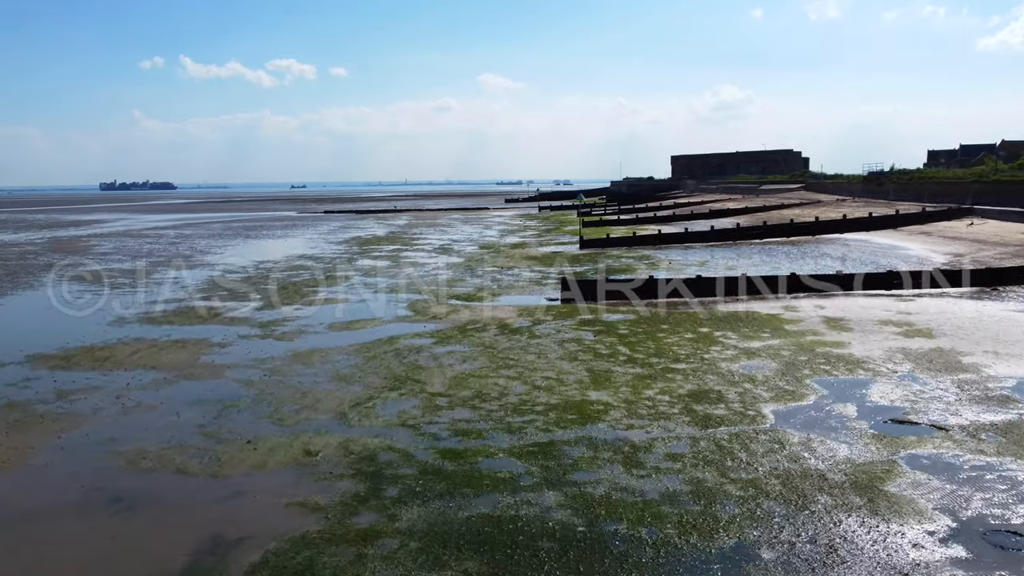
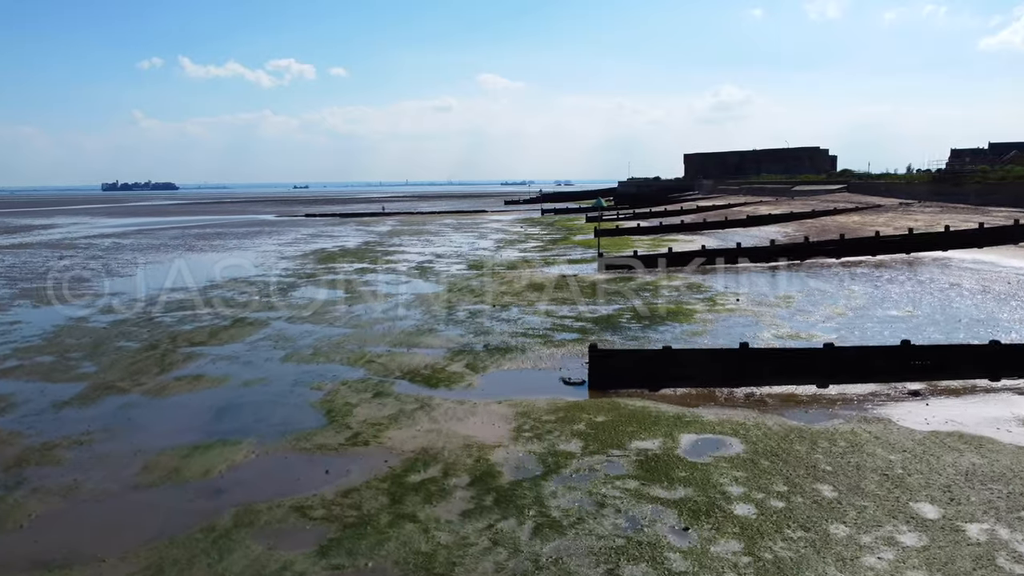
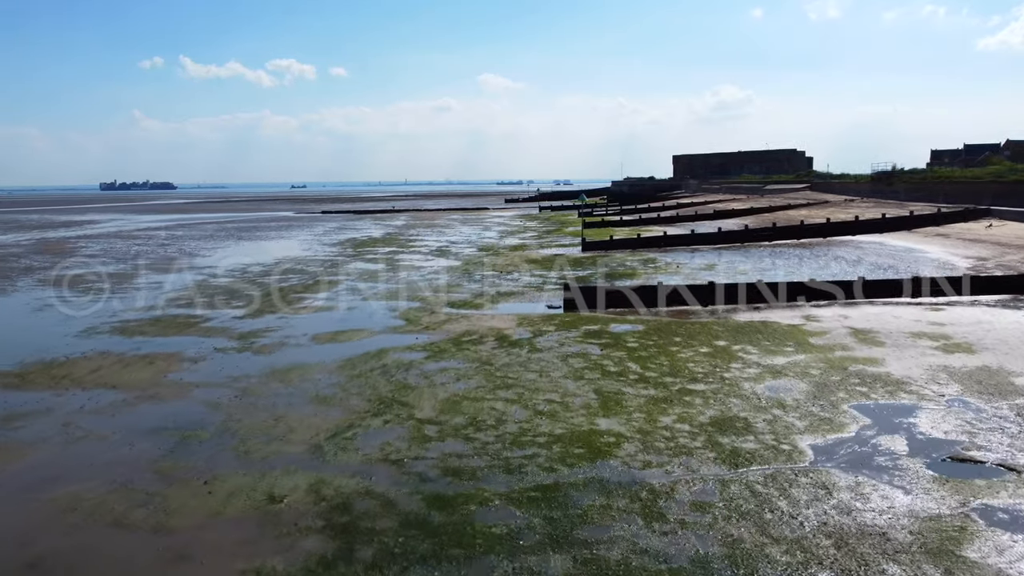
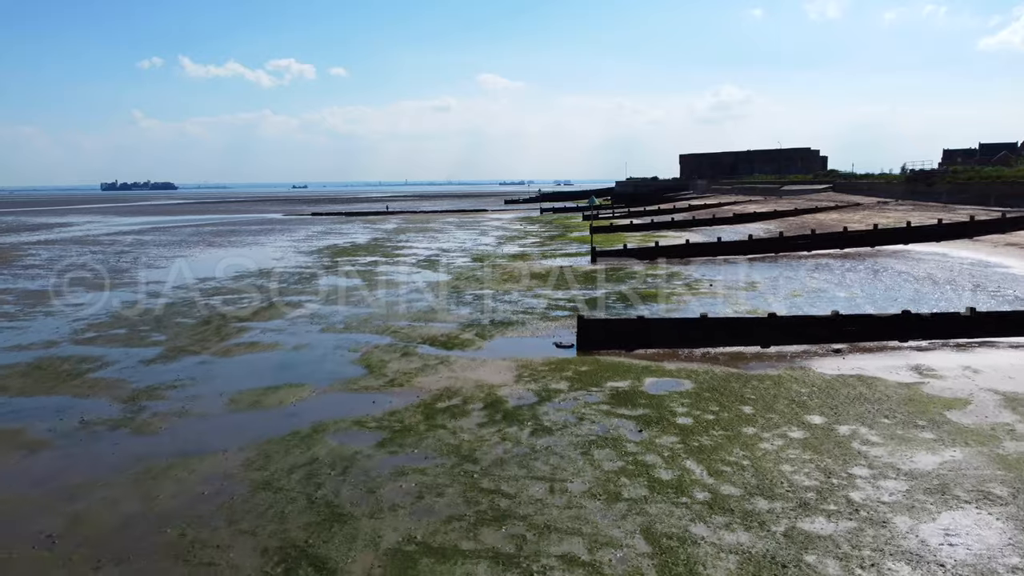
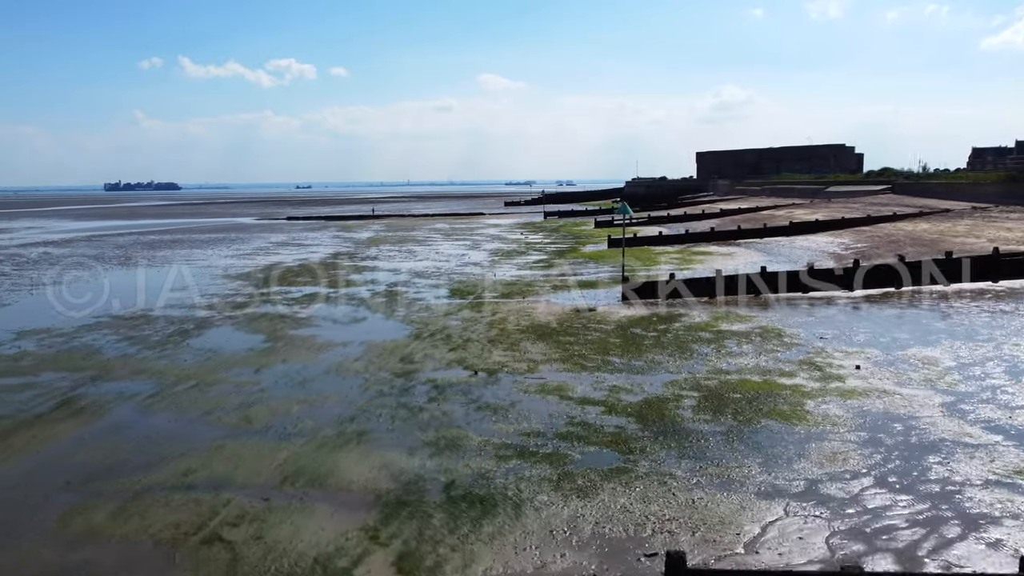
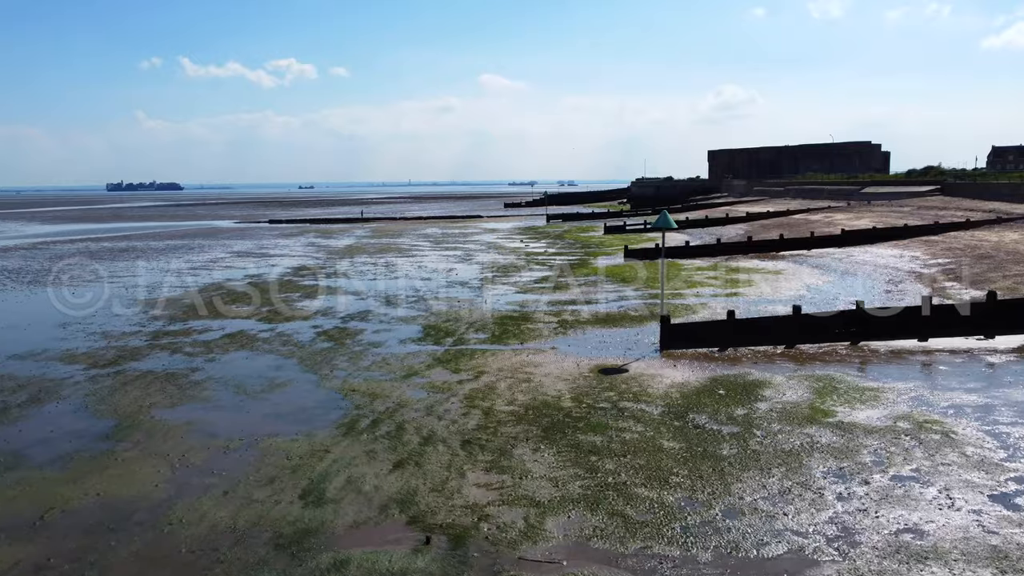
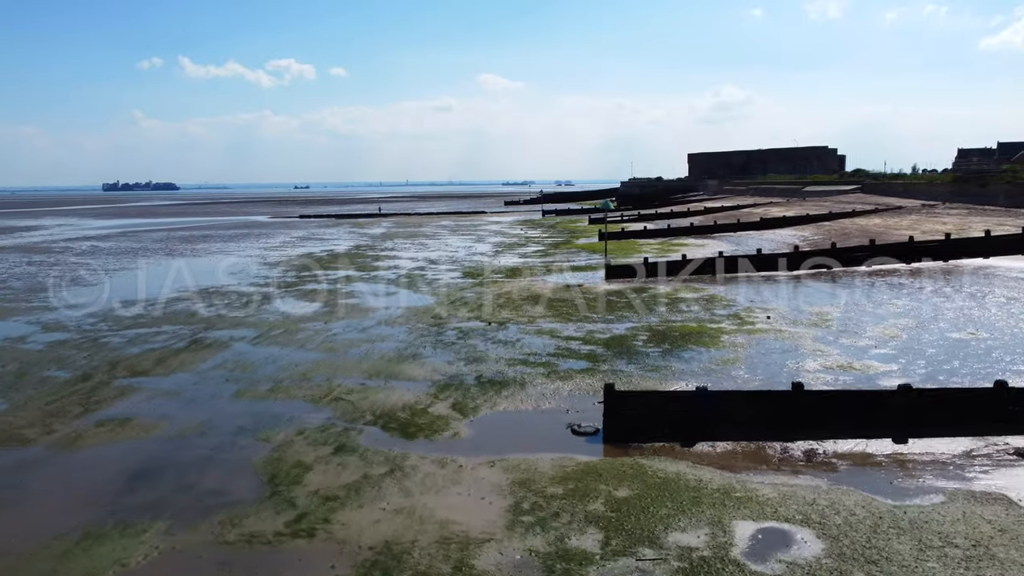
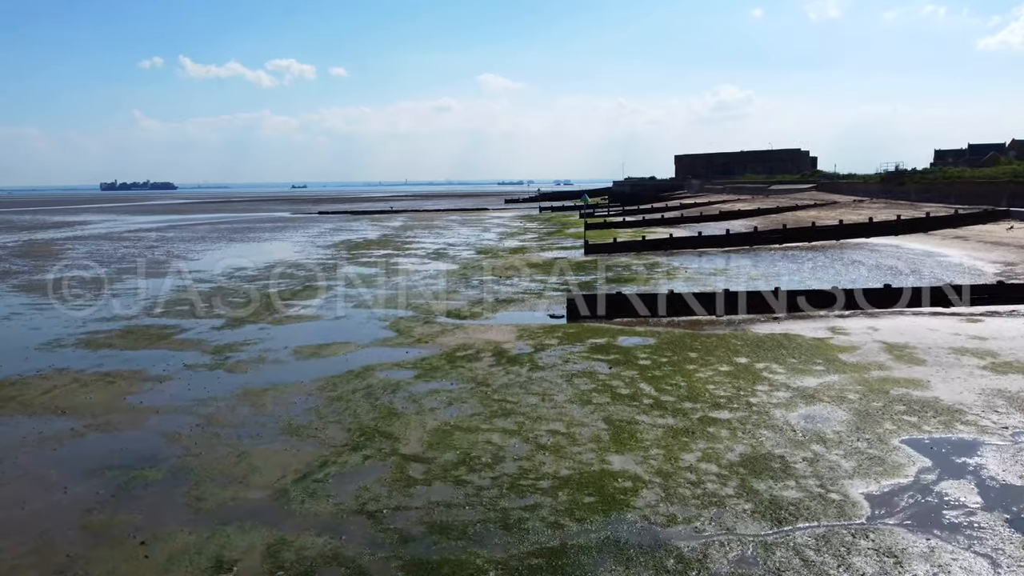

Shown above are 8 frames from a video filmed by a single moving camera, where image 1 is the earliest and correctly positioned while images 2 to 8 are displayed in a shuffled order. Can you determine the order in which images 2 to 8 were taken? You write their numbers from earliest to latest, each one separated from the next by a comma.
3, 8, 4, 2, 7, 5, 6
